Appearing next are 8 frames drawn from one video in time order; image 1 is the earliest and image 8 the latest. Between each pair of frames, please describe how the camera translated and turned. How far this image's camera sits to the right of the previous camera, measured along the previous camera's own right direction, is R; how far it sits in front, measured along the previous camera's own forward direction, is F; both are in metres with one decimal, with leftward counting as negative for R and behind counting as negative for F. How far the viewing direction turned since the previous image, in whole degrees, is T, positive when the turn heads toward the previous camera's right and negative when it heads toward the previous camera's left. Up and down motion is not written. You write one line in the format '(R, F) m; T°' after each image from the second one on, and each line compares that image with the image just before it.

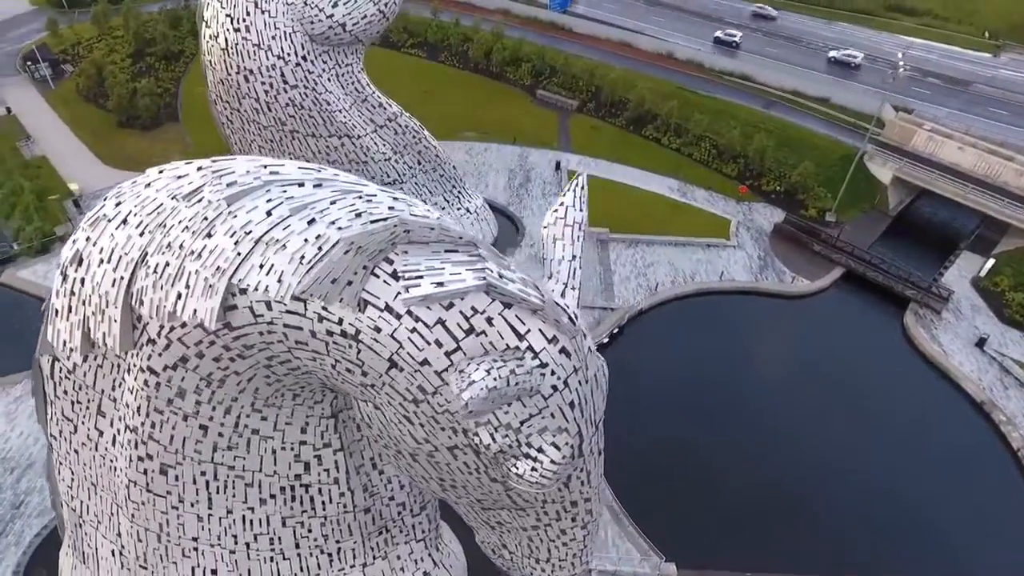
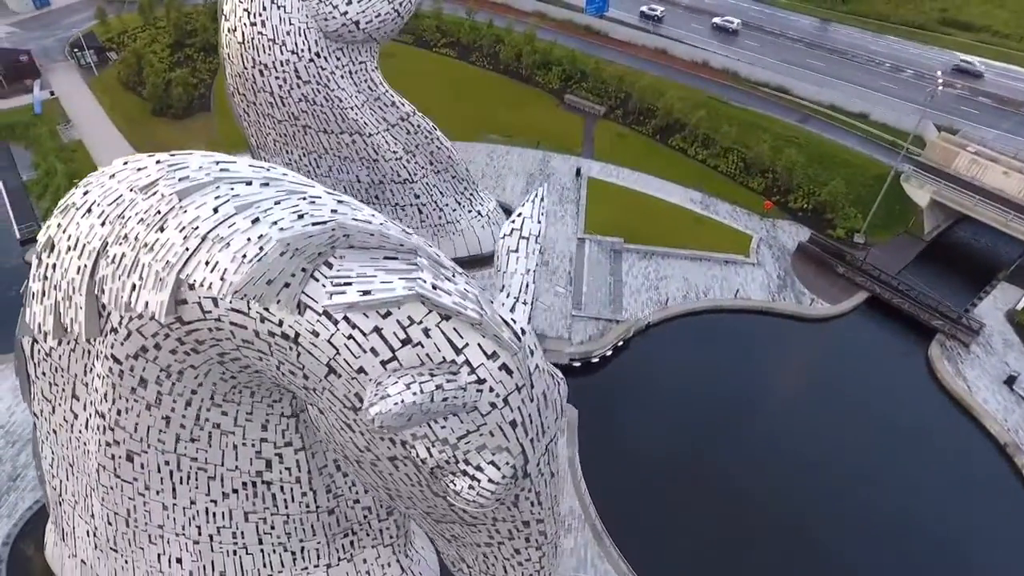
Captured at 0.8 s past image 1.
(+0.9, +0.2) m; -4°
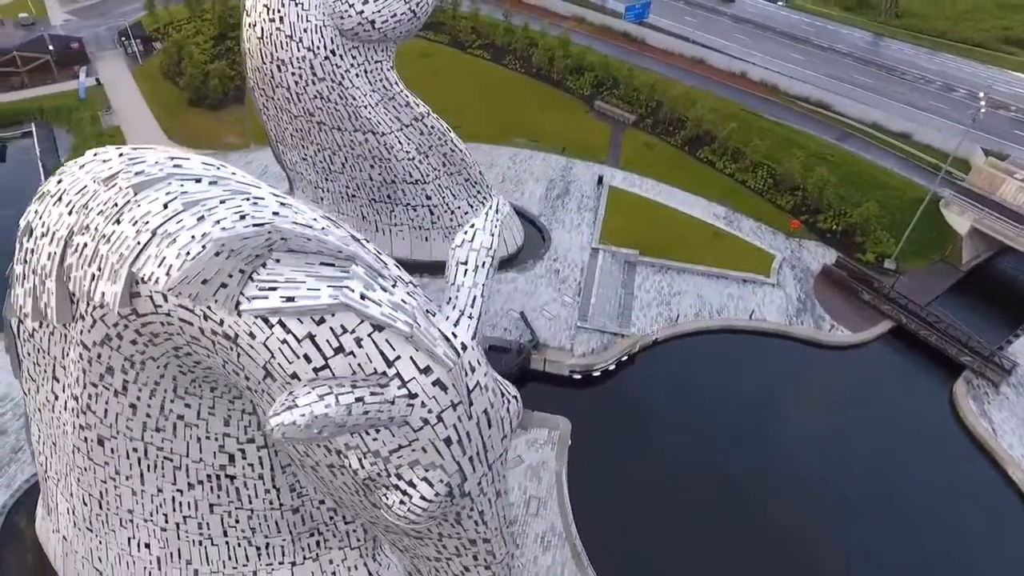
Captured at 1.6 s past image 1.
(+0.9, +0.2) m; -4°
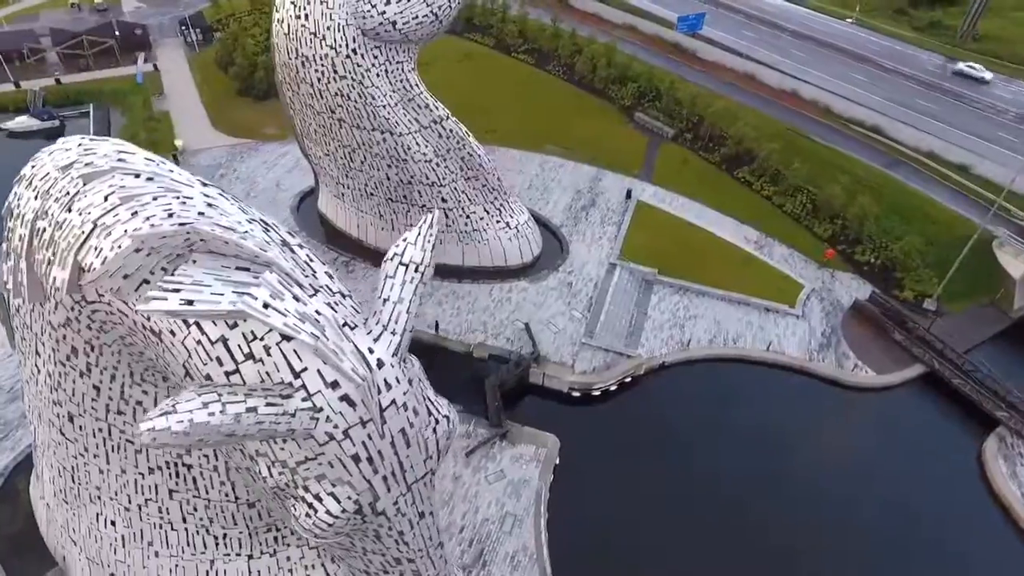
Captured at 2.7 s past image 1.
(+1.2, +0.3) m; -5°
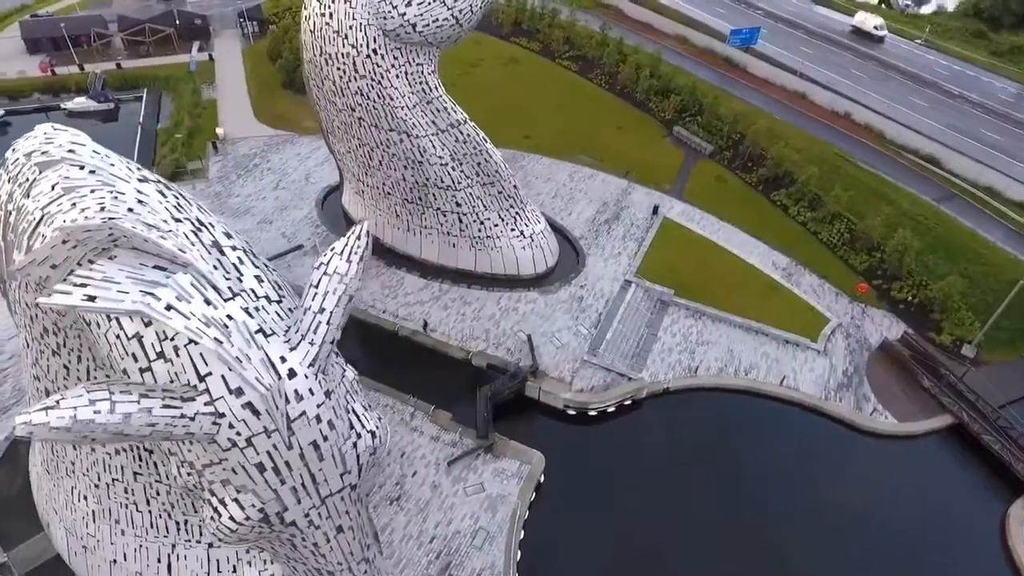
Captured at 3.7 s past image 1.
(+1.2, +0.3) m; -5°
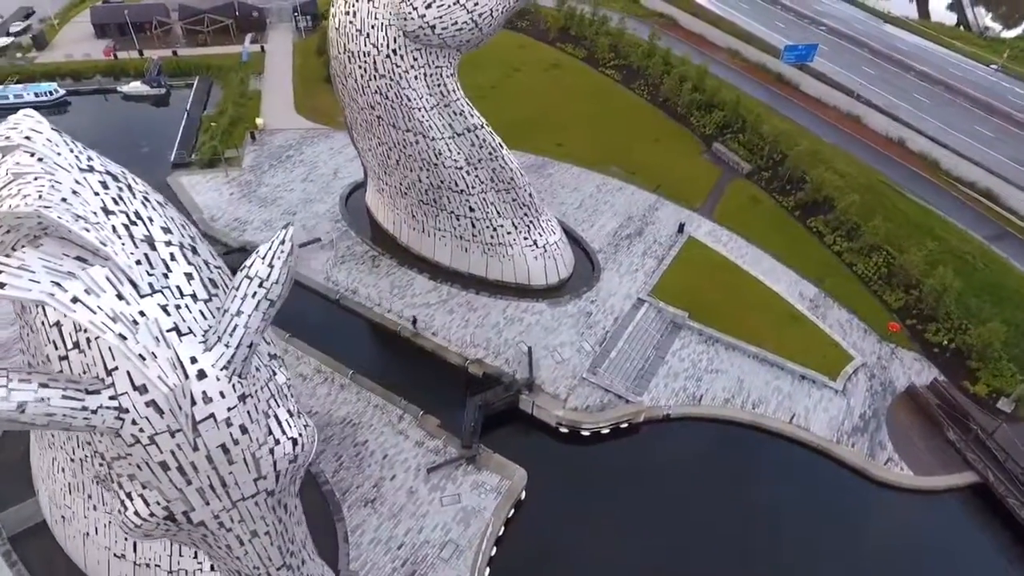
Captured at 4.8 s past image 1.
(+1.2, +0.3) m; -5°
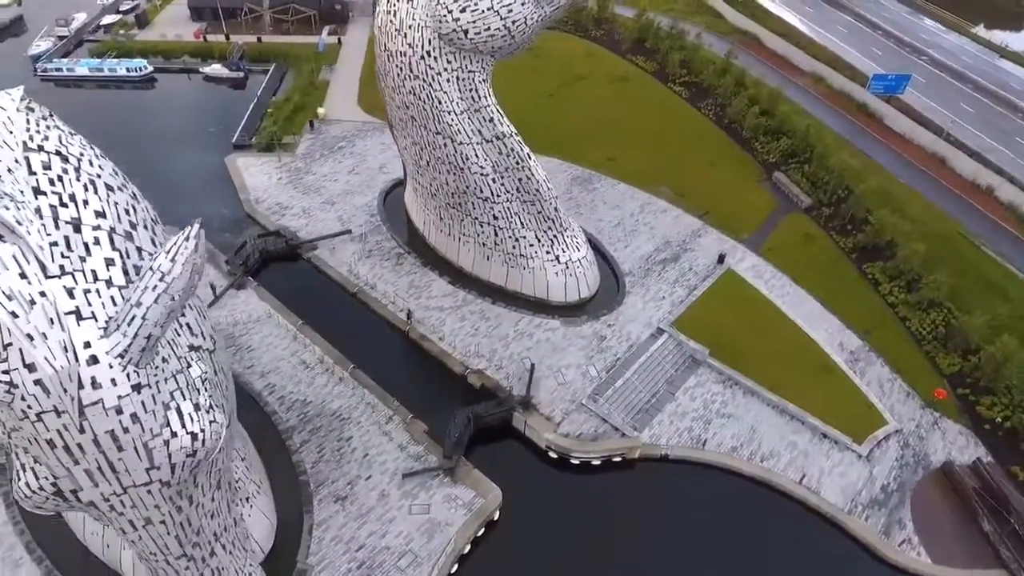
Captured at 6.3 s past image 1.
(+1.7, +0.4) m; -7°
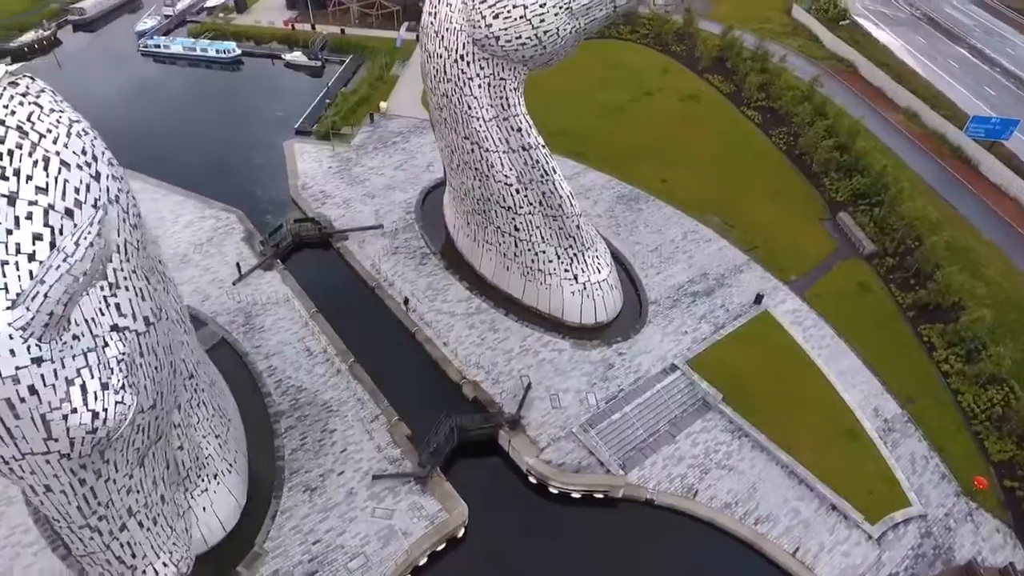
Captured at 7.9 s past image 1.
(+1.8, +0.5) m; -8°
